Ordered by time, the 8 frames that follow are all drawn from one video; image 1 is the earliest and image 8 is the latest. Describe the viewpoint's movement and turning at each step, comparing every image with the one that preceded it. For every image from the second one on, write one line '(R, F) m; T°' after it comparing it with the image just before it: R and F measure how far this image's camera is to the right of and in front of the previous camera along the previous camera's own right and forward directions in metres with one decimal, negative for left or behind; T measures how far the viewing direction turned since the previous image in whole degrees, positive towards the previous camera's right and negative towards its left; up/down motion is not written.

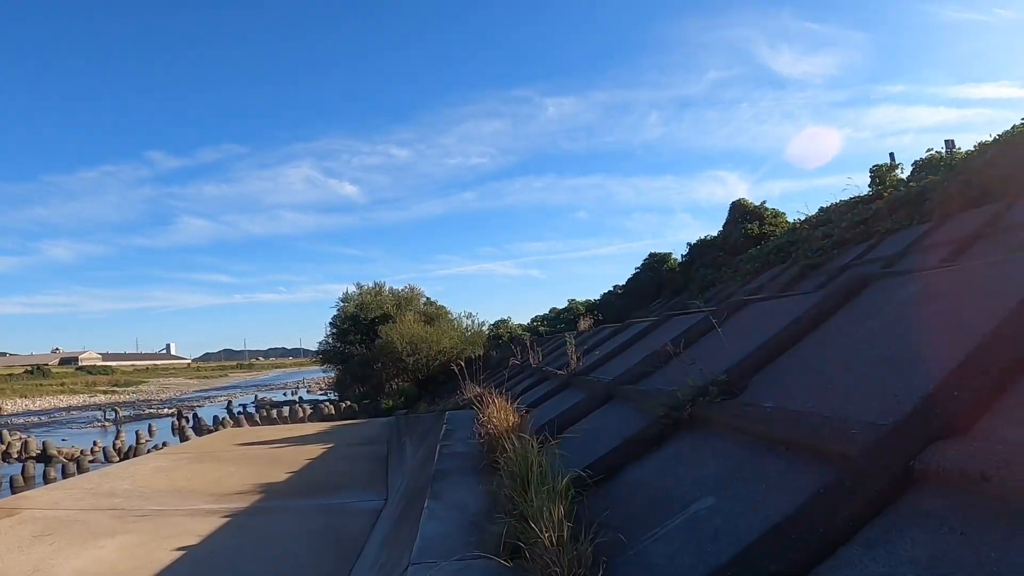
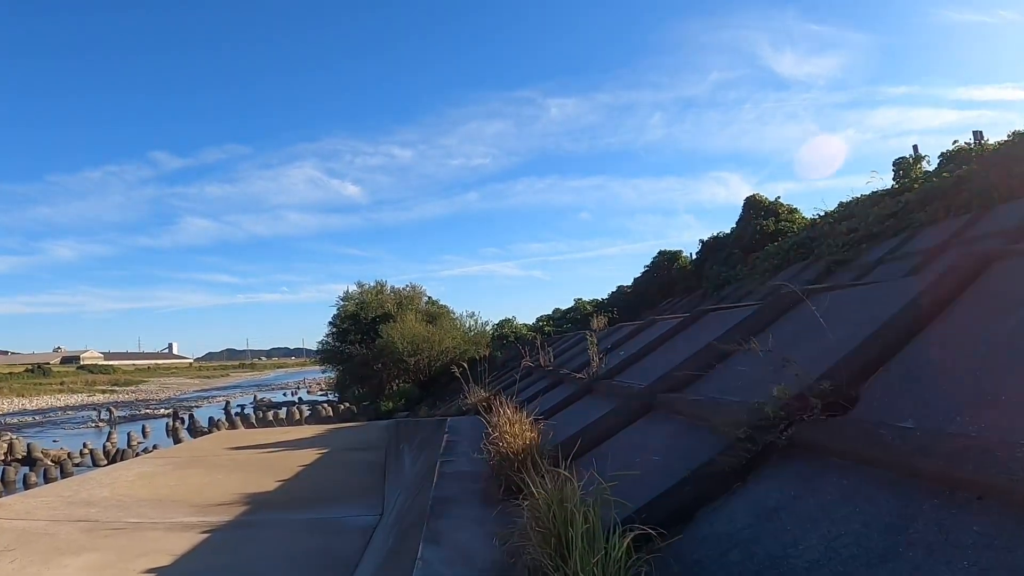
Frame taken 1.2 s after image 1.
(-0.1, +0.9) m; 0°
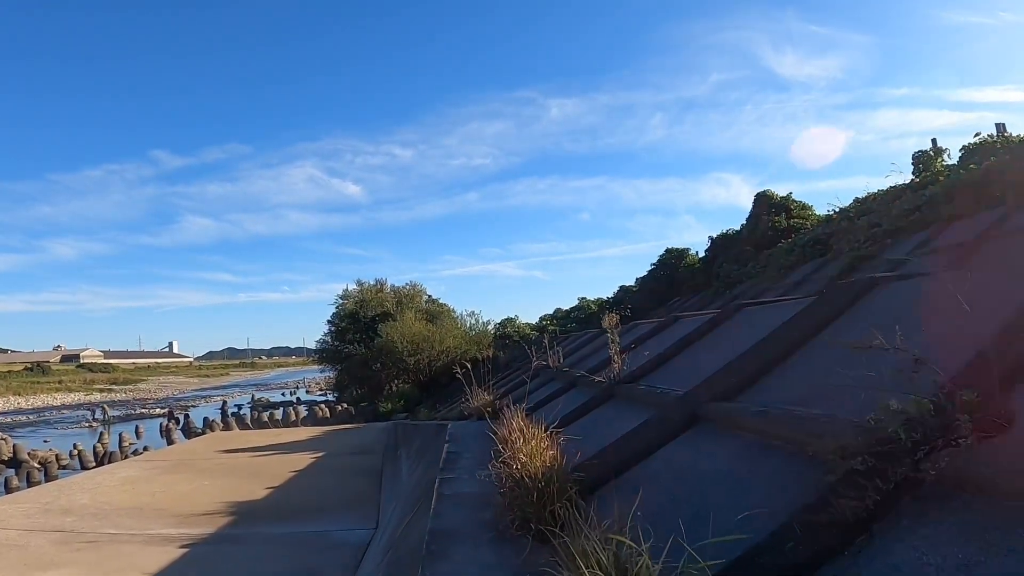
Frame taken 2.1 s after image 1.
(-0.1, +0.7) m; 0°
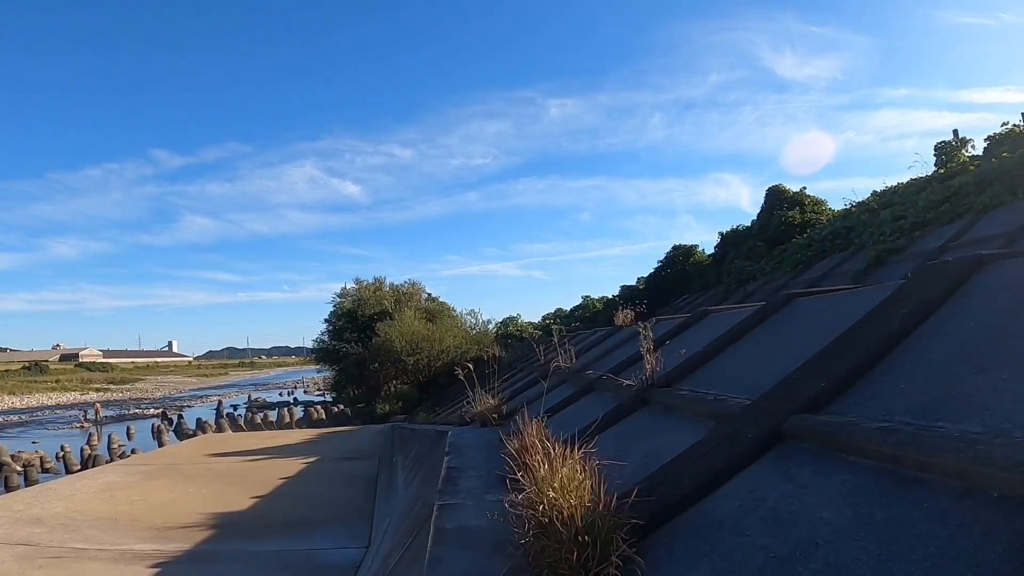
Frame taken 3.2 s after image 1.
(-0.1, +0.8) m; 0°
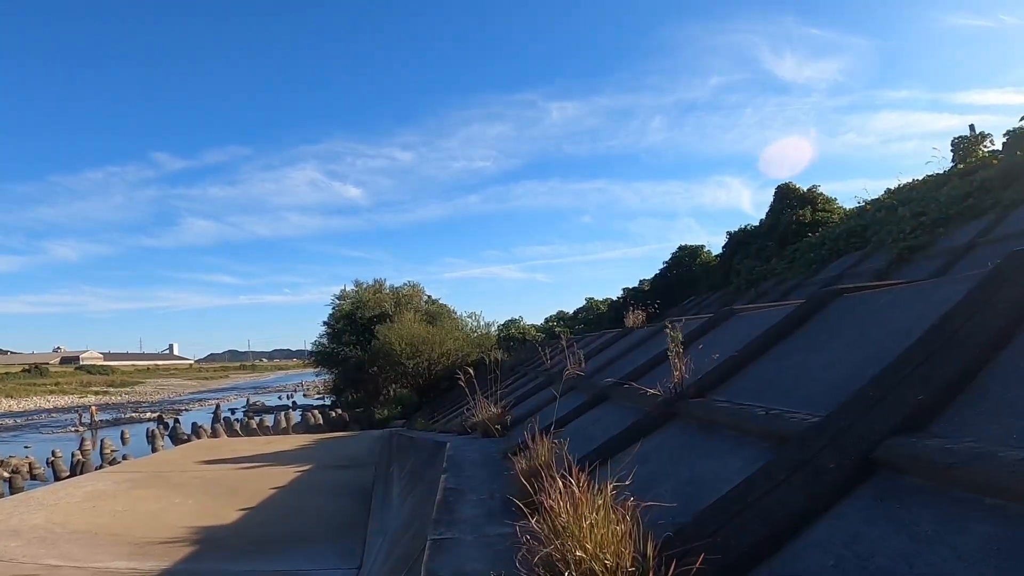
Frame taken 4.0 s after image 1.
(0.0, +0.6) m; 0°
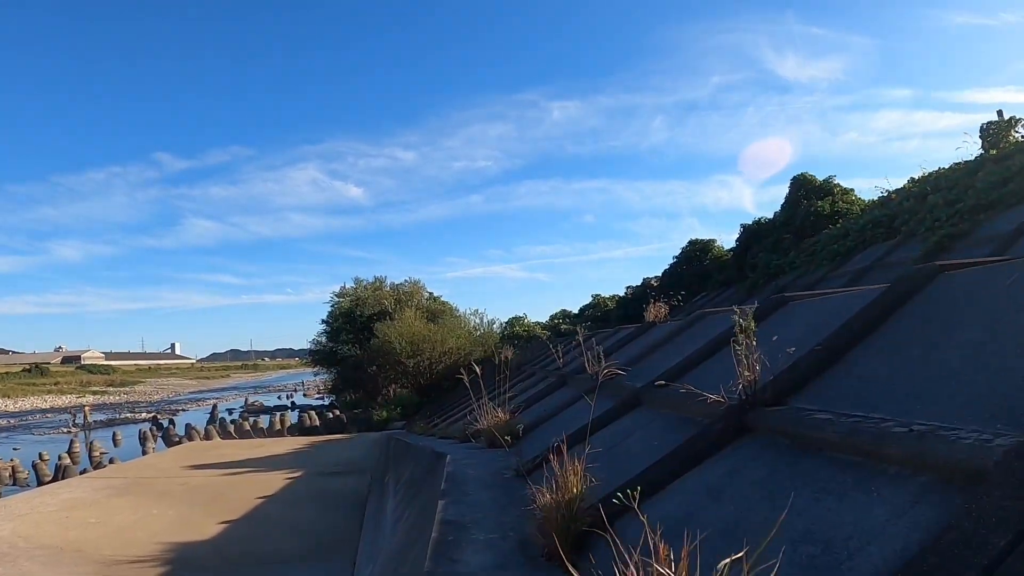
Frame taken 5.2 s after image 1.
(-0.1, +0.9) m; 0°
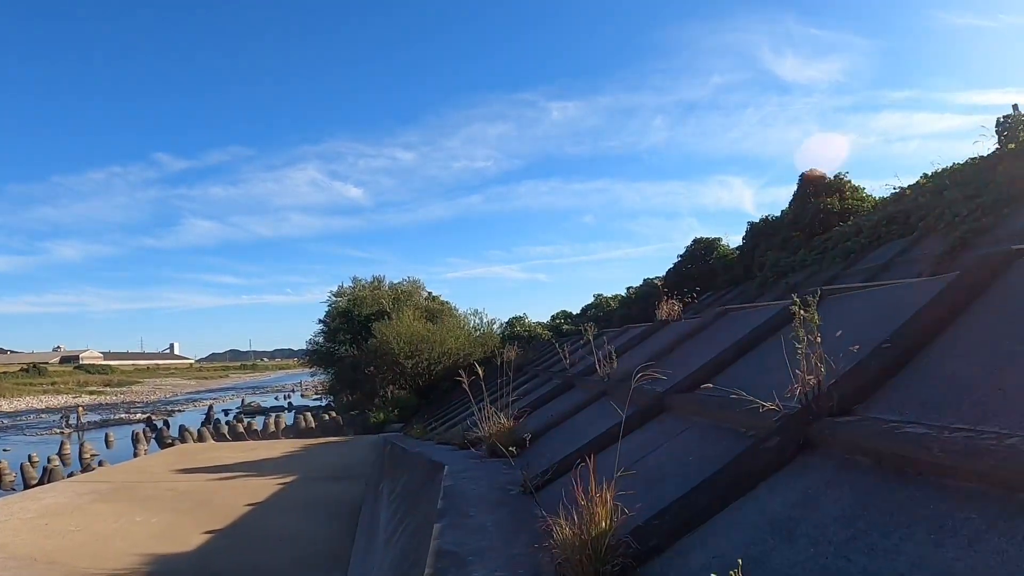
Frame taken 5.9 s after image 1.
(0.0, +0.5) m; 0°
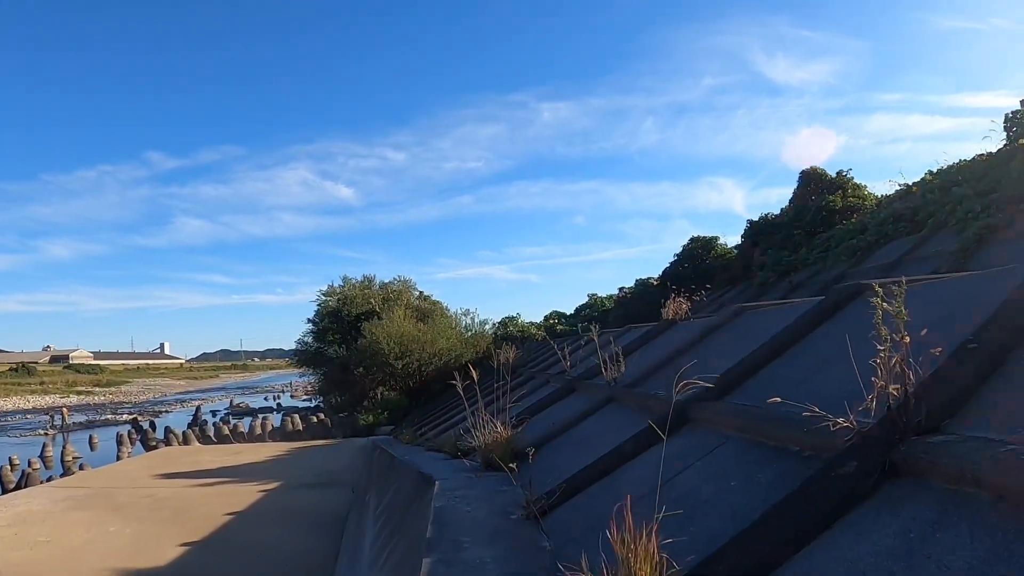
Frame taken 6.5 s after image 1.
(0.0, +0.5) m; +1°
